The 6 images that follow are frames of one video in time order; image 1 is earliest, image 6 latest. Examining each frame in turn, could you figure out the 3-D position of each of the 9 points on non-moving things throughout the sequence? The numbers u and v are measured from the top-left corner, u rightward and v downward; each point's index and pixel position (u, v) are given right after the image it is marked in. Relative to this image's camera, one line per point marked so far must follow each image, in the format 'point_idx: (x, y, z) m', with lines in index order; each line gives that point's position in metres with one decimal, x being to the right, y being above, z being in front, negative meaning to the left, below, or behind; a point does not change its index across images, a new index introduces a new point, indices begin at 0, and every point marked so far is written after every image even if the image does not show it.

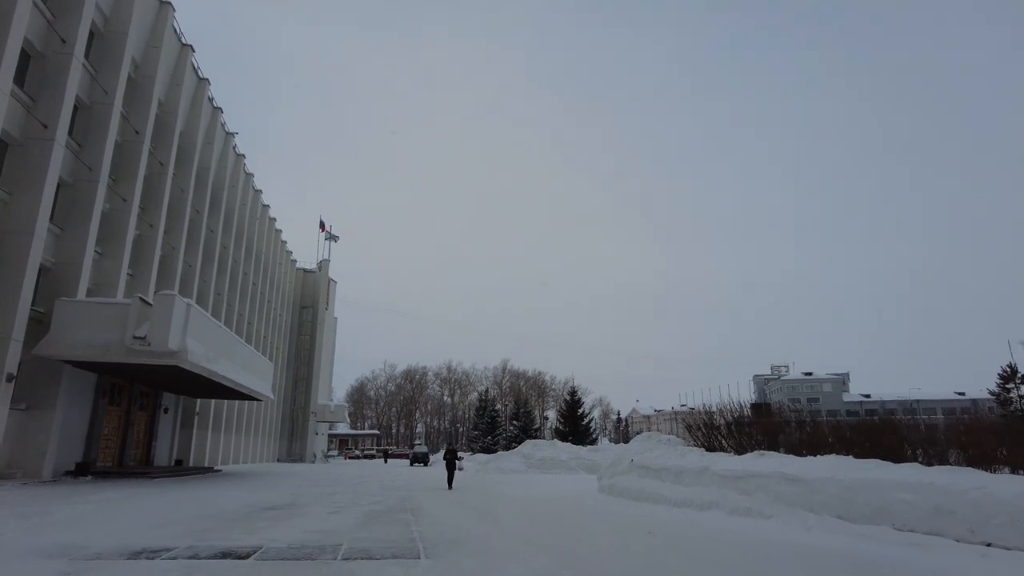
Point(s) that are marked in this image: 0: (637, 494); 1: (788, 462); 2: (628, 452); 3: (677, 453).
0: (+2.4, -3.9, +11.8) m
1: (+3.9, -2.4, +8.6) m
2: (+2.8, -4.0, +15.0) m
3: (+3.2, -3.3, +12.3) m
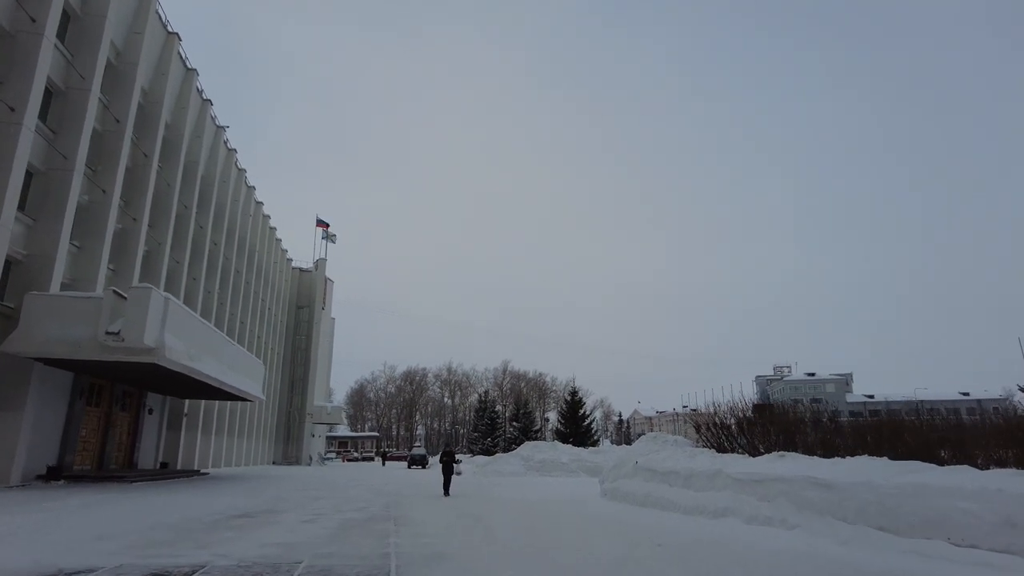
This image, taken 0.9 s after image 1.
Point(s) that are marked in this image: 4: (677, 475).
0: (+2.3, -3.7, +10.9) m
1: (+3.8, -2.2, +7.8) m
2: (+2.7, -3.8, +14.2) m
3: (+3.2, -3.1, +11.4) m
4: (+2.7, -3.1, +10.3) m
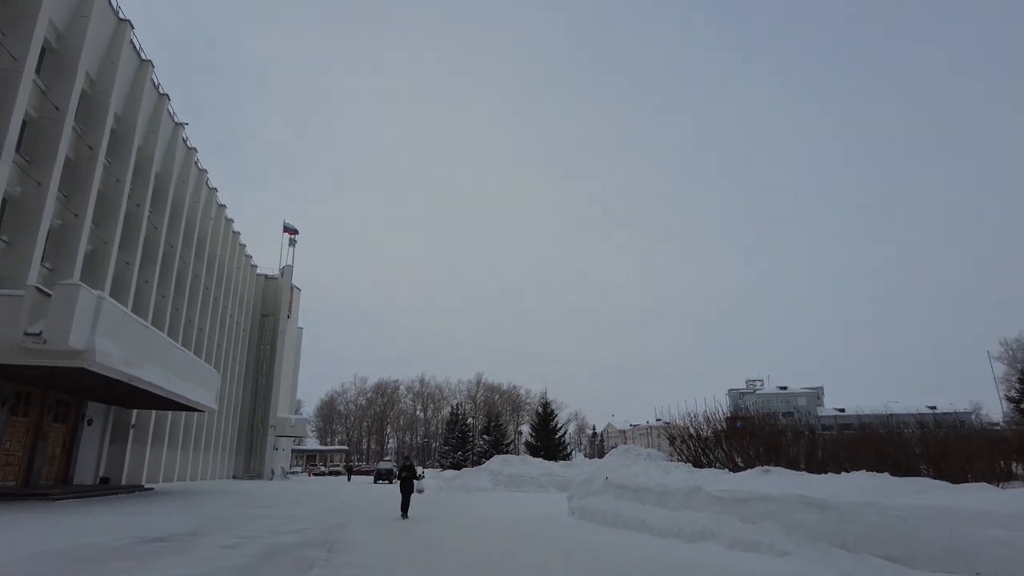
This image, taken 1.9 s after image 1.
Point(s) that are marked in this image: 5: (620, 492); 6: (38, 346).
0: (+1.6, -3.7, +10.0) m
1: (+3.3, -2.1, +6.9) m
2: (+1.9, -3.8, +13.2) m
3: (+2.5, -3.1, +10.5) m
4: (+2.1, -3.1, +9.4) m
5: (+1.8, -3.5, +10.6) m
6: (-9.9, -1.2, +13.0) m
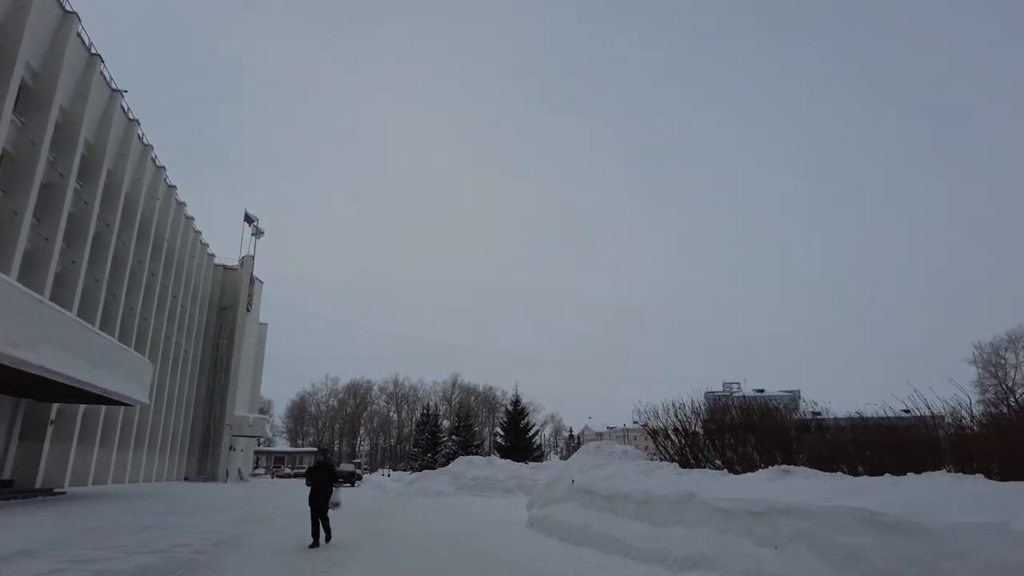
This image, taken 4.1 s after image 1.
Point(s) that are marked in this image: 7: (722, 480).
0: (+0.8, -3.1, +7.9) m
1: (+2.6, -1.6, +4.9) m
2: (+1.0, -3.2, +11.1) m
3: (+1.7, -2.5, +8.4) m
4: (+1.3, -2.5, +7.3) m
5: (+1.0, -2.9, +8.5) m
6: (-10.7, -0.5, +10.5) m
7: (+2.2, -2.0, +6.4) m
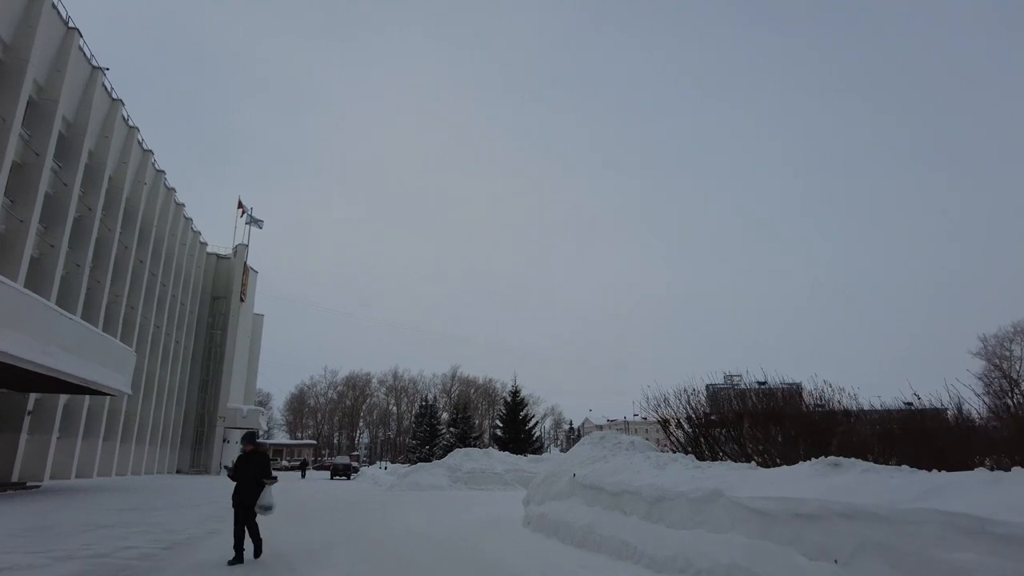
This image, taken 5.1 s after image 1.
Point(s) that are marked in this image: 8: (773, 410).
0: (+0.8, -2.7, +6.9) m
1: (+2.6, -1.2, +3.9) m
2: (+1.0, -2.8, +10.1) m
3: (+1.6, -2.1, +7.4) m
4: (+1.3, -2.1, +6.3) m
5: (+1.0, -2.5, +7.5) m
6: (-10.8, -0.1, +9.5) m
7: (+2.1, -1.6, +5.4) m
8: (+4.3, -2.1, +10.3) m
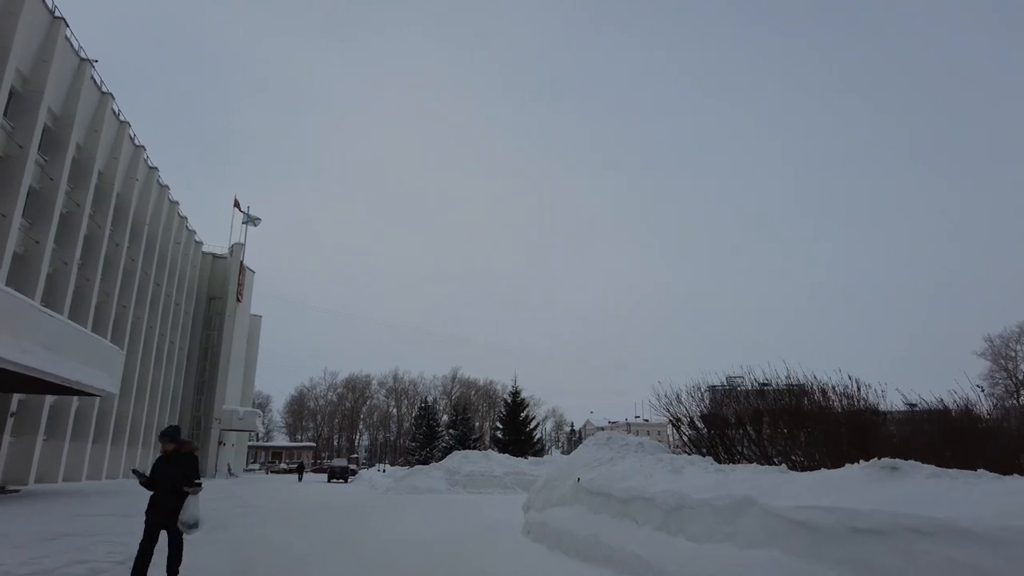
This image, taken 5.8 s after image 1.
0: (+0.7, -2.6, +6.2) m
1: (+2.5, -1.0, +3.1) m
2: (+0.9, -2.7, +9.4) m
3: (+1.6, -1.9, +6.7) m
4: (+1.2, -1.9, +5.6) m
5: (+0.9, -2.3, +6.8) m
6: (-10.8, +0.1, +8.8) m
7: (+2.0, -1.4, +4.7) m
8: (+4.2, -1.9, +9.6) m
